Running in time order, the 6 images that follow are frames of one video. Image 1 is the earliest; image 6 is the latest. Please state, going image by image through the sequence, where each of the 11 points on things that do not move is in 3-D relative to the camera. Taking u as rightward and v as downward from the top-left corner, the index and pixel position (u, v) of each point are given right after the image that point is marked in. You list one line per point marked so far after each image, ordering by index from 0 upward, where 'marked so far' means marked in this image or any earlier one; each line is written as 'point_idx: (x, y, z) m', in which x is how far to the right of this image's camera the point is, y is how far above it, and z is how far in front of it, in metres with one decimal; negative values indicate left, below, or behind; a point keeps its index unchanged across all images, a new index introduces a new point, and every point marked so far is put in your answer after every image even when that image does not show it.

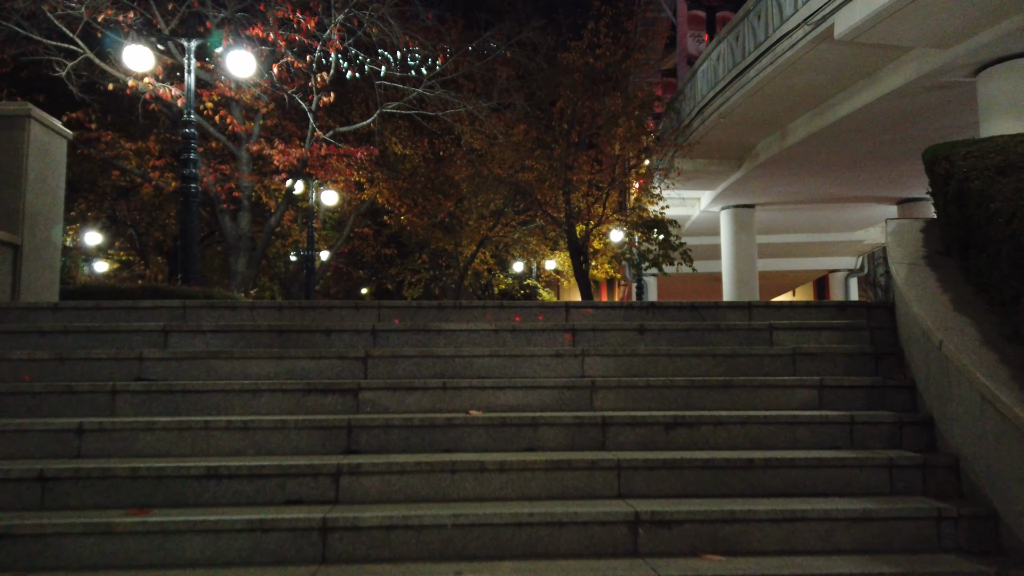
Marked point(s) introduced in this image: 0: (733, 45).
0: (+5.5, +6.1, +18.5) m
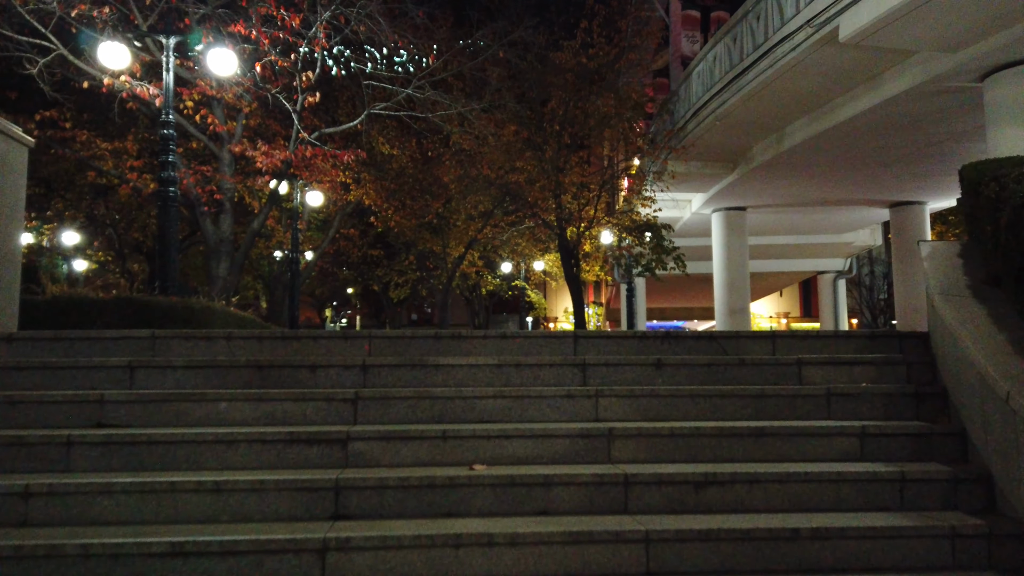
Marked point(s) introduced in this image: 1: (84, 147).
0: (+5.3, +5.9, +18.1) m
1: (-11.3, +3.7, +19.6) m
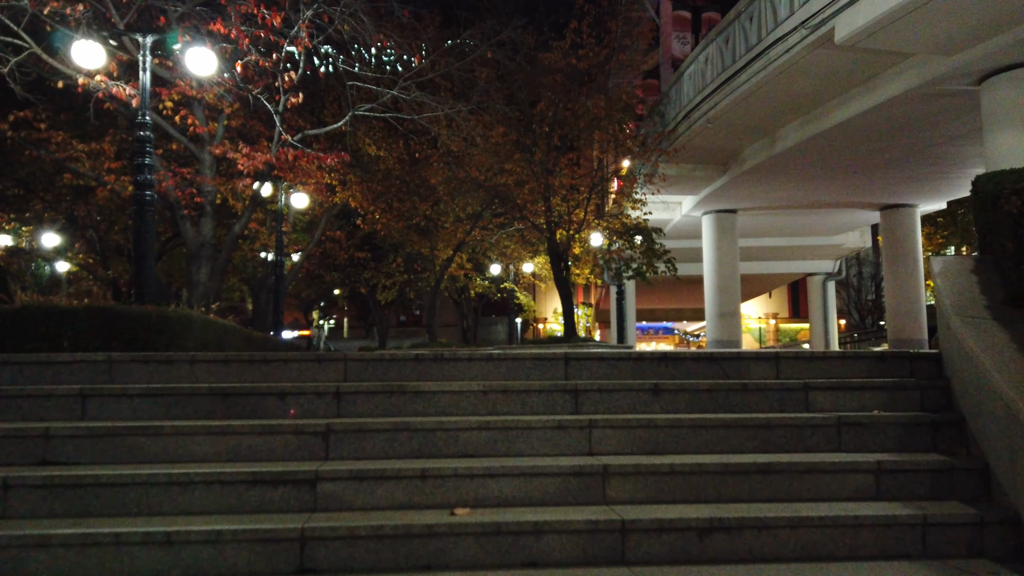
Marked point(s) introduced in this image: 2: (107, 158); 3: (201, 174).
0: (+5.0, +5.7, +17.8) m
1: (-11.6, +3.6, +19.0) m
2: (-10.7, +3.4, +19.6) m
3: (-7.8, +2.8, +18.6) m
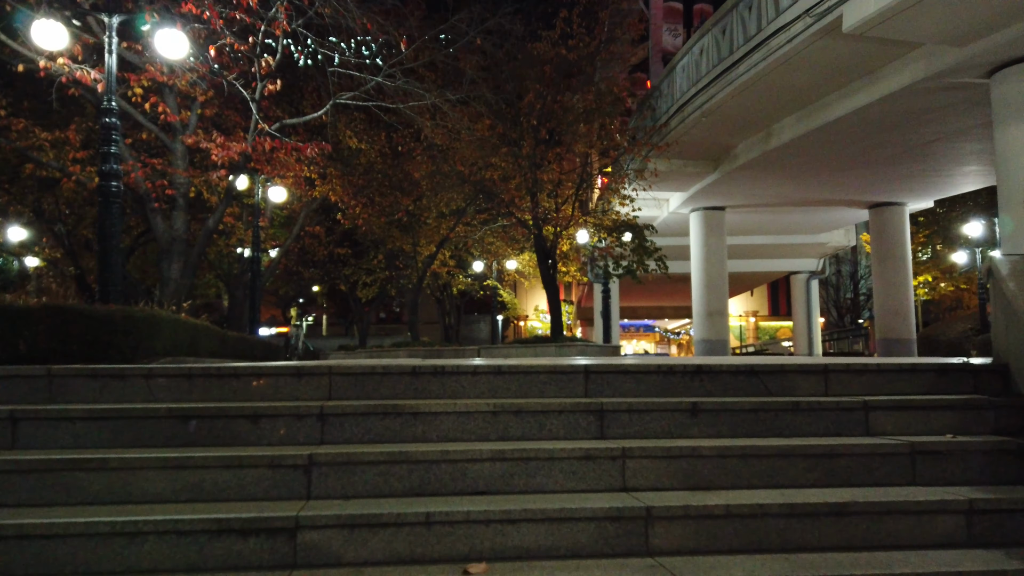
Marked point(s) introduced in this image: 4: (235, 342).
0: (+4.8, +5.8, +17.2) m
1: (-11.9, +3.7, +18.0) m
2: (-11.0, +3.5, +18.5) m
3: (-8.1, +2.9, +17.7) m
4: (-6.6, -1.3, +17.8) m
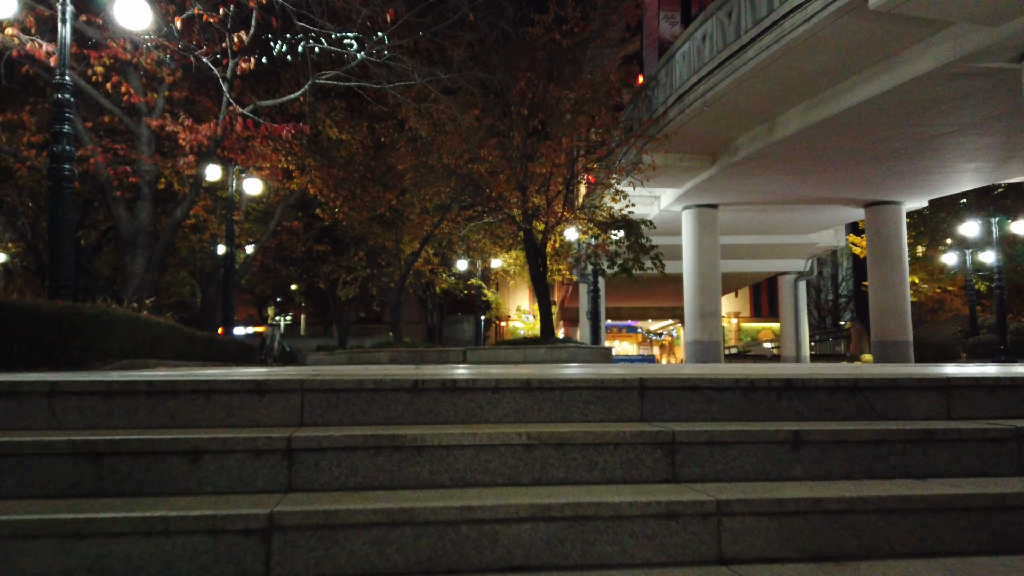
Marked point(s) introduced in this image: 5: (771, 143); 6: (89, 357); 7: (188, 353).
0: (+4.6, +5.8, +16.2) m
1: (-12.1, +3.8, +16.6) m
2: (-11.2, +3.6, +17.1) m
3: (-8.3, +3.0, +16.3) m
4: (-6.8, -1.2, +16.5) m
5: (+6.6, +3.7, +18.7) m
6: (-5.7, -0.9, +10.0) m
7: (-6.6, -1.3, +15.2) m
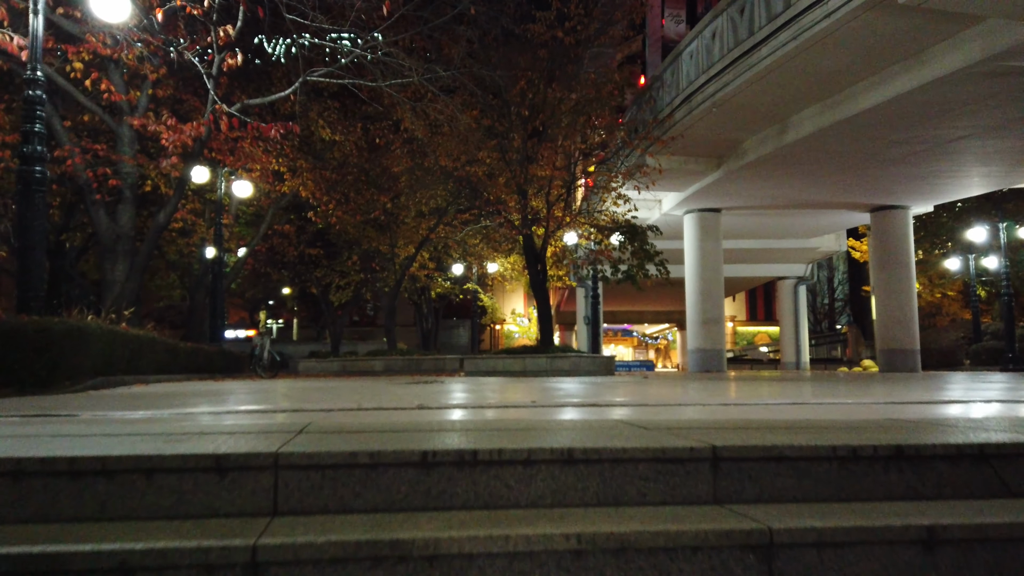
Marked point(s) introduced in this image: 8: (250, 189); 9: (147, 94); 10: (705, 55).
0: (+4.7, +5.6, +15.5) m
1: (-12.0, +3.6, +15.7) m
2: (-11.2, +3.4, +16.3) m
3: (-8.2, +2.8, +15.5) m
4: (-6.8, -1.4, +15.6) m
5: (+6.6, +3.4, +18.0) m
6: (-5.7, -1.1, +9.2) m
7: (-6.6, -1.5, +14.3) m
8: (-6.9, +2.6, +19.4) m
9: (-7.6, +4.0, +15.4) m
10: (+4.4, +5.3, +16.9) m
